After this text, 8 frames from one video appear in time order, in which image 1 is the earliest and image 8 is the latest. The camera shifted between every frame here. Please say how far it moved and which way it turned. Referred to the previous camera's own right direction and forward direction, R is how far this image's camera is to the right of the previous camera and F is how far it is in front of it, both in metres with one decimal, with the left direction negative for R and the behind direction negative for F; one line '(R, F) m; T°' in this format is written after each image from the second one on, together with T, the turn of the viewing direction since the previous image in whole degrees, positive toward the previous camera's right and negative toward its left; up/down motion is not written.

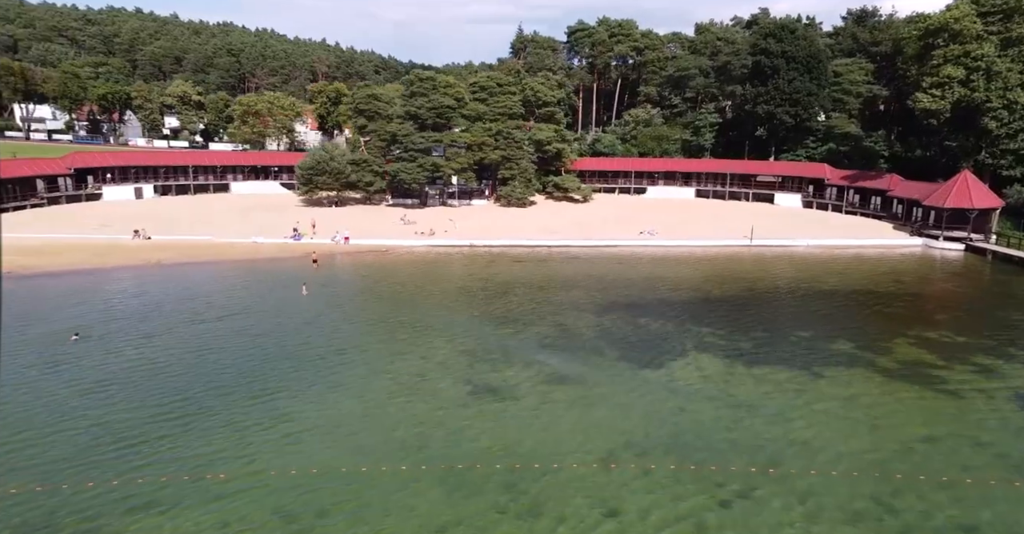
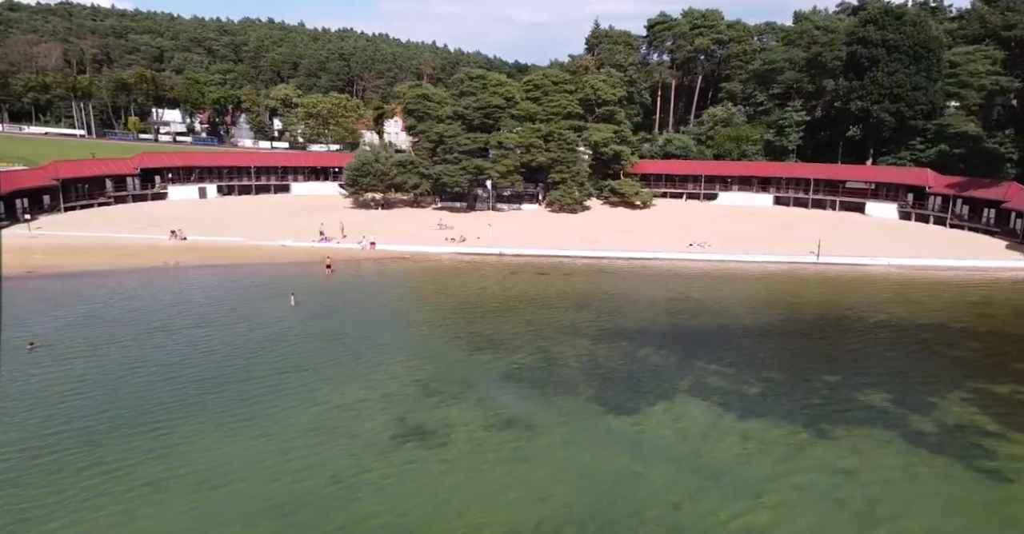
(+5.1, +3.4) m; -9°
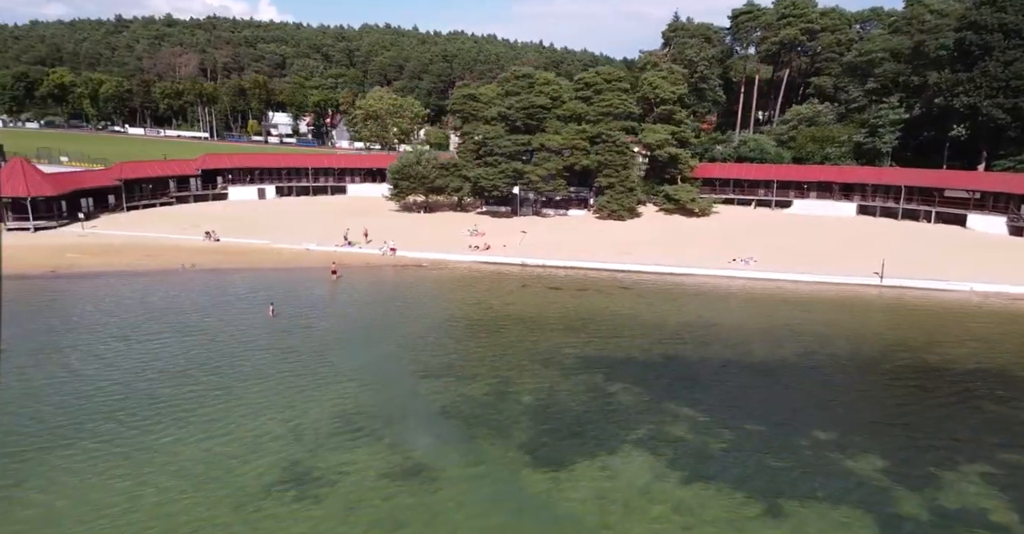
(+5.6, +2.9) m; -9°
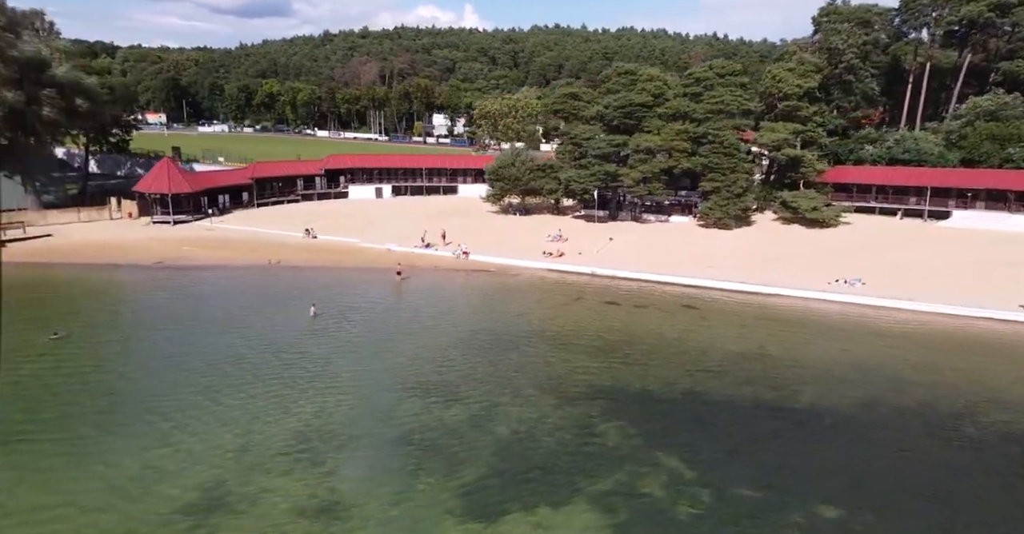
(+5.8, +2.4) m; -14°
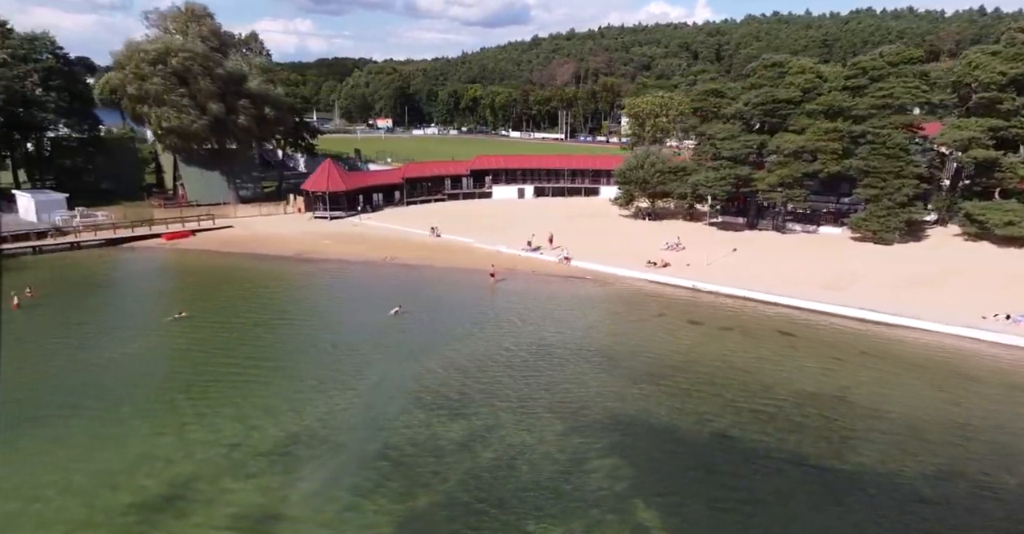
(+6.0, +1.7) m; -17°
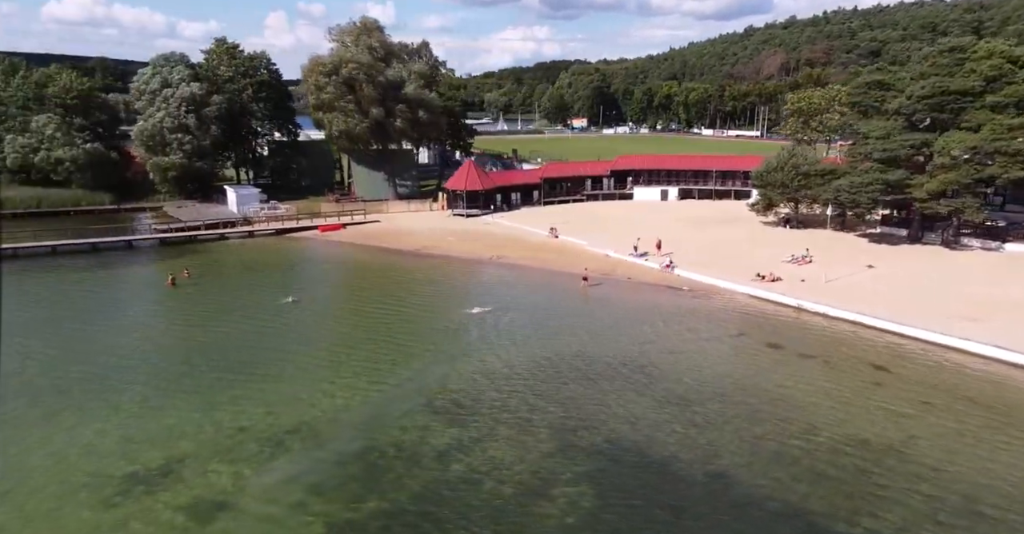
(+6.1, +1.0) m; -17°
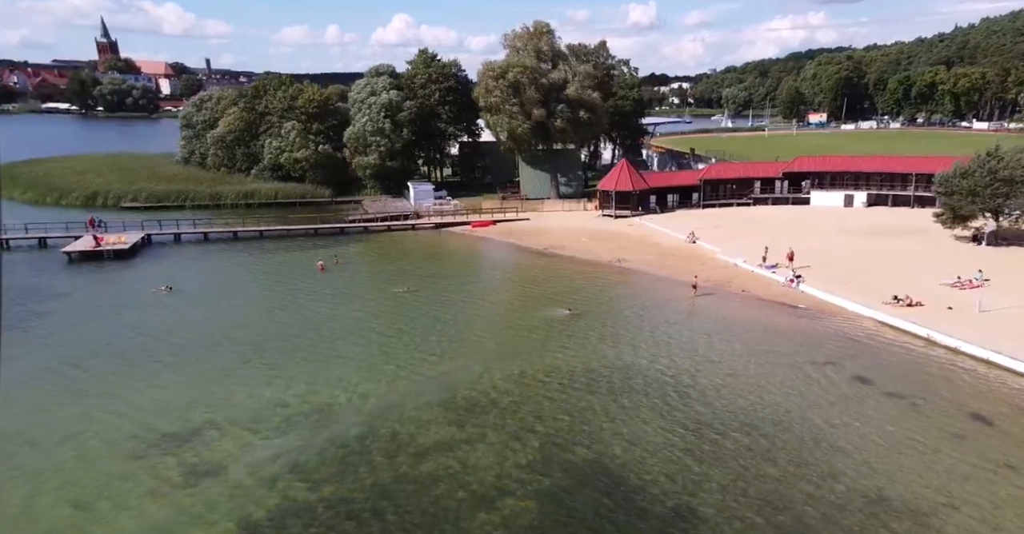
(+6.8, +0.6) m; -19°
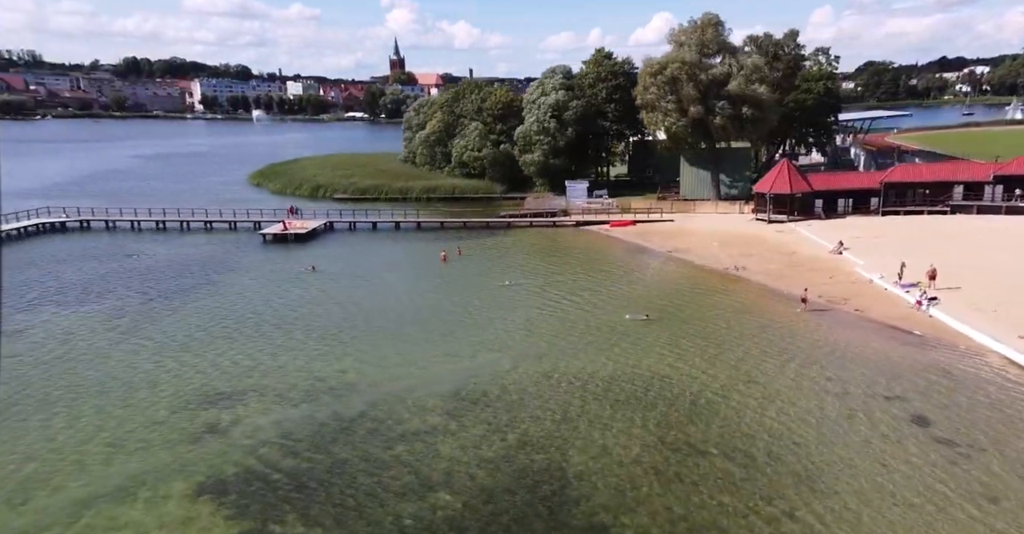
(+7.0, +0.1) m; -19°
